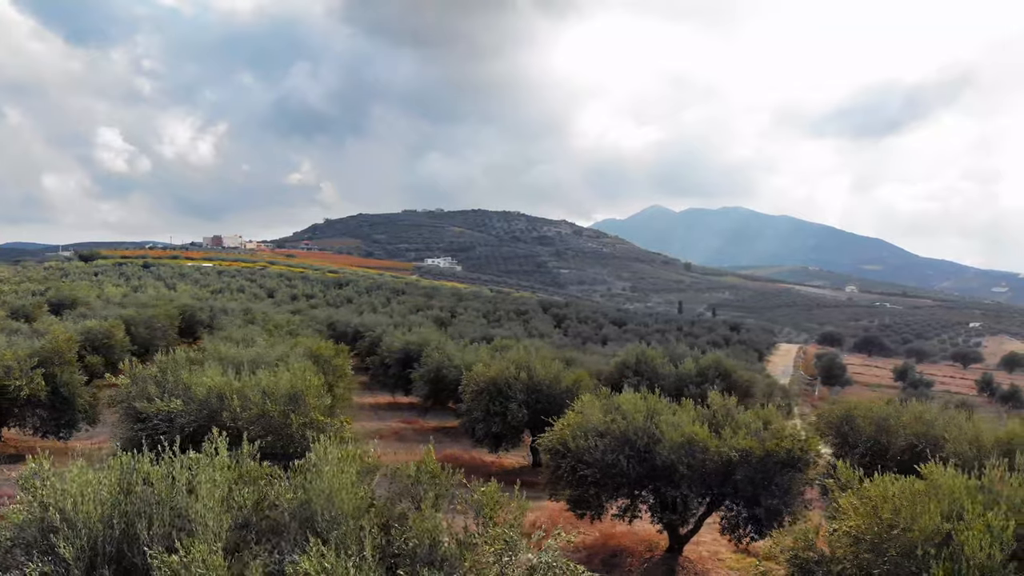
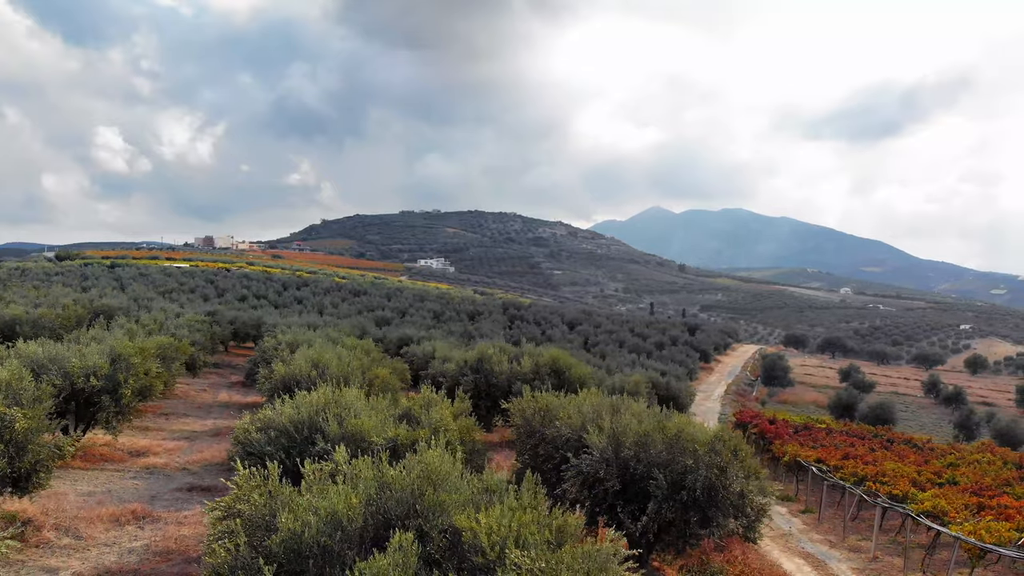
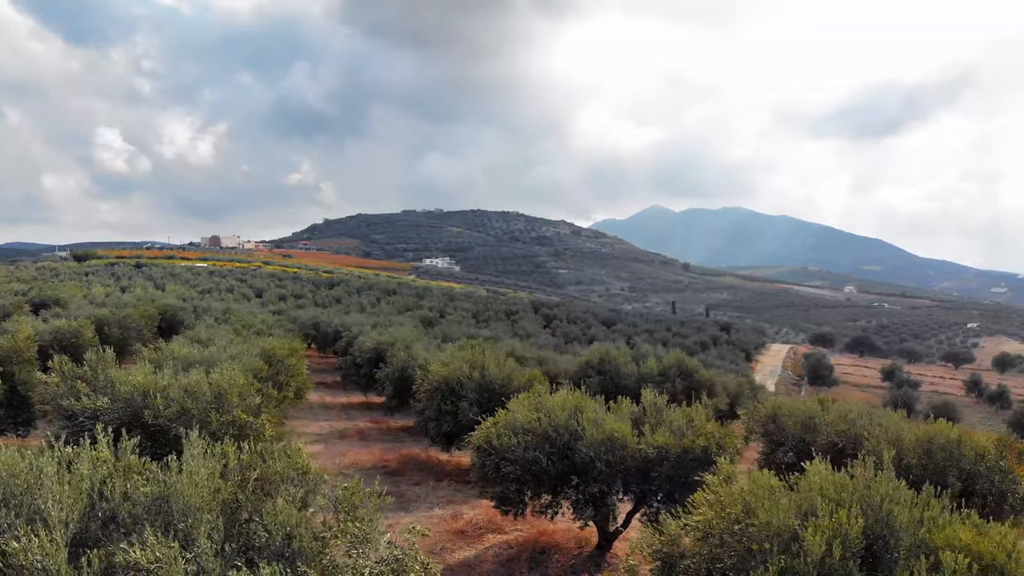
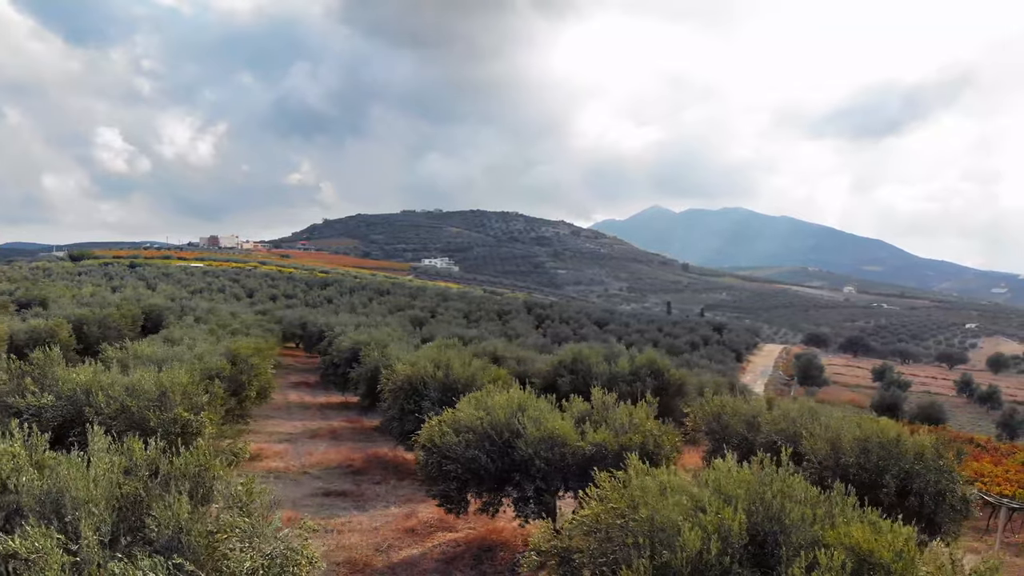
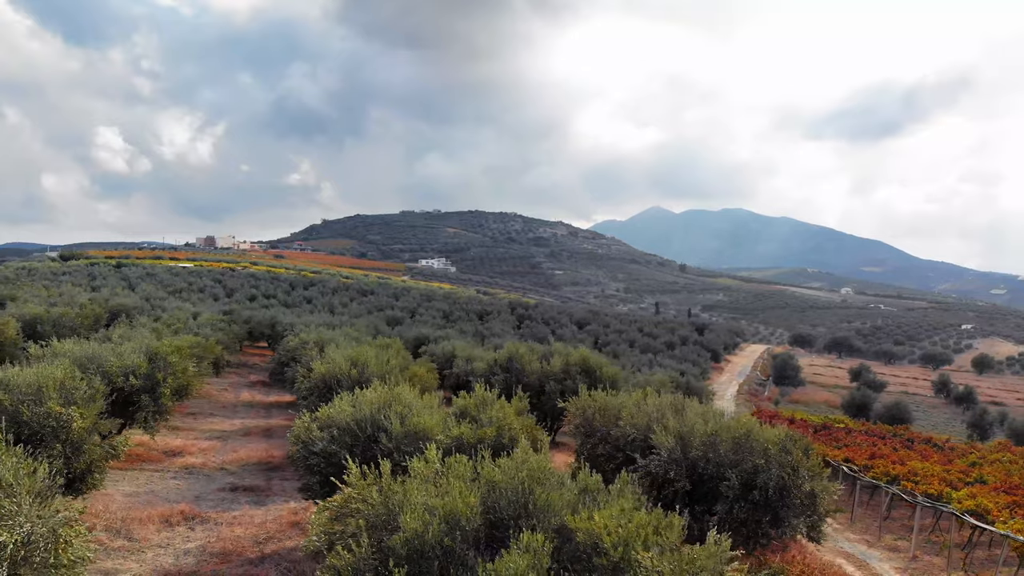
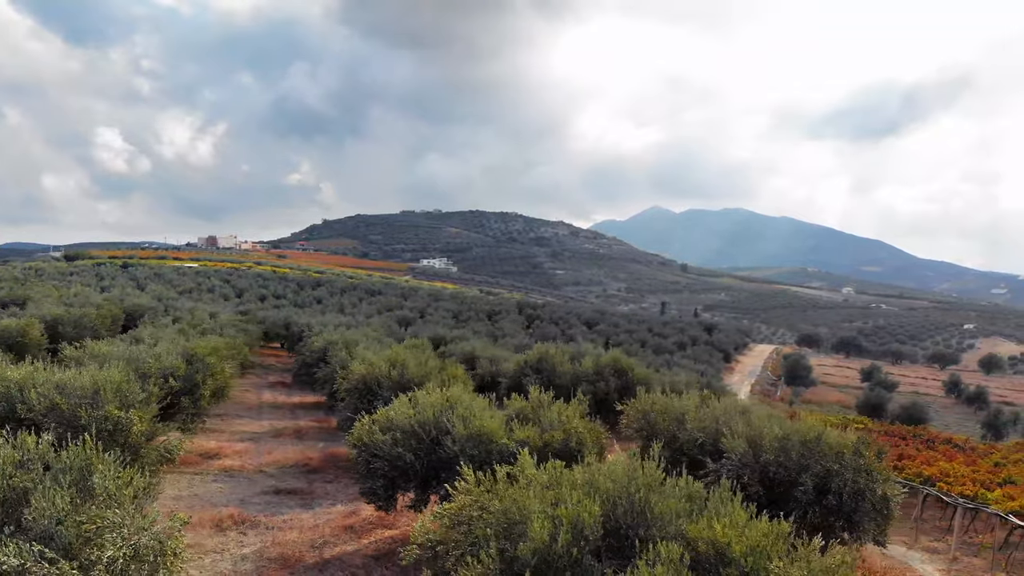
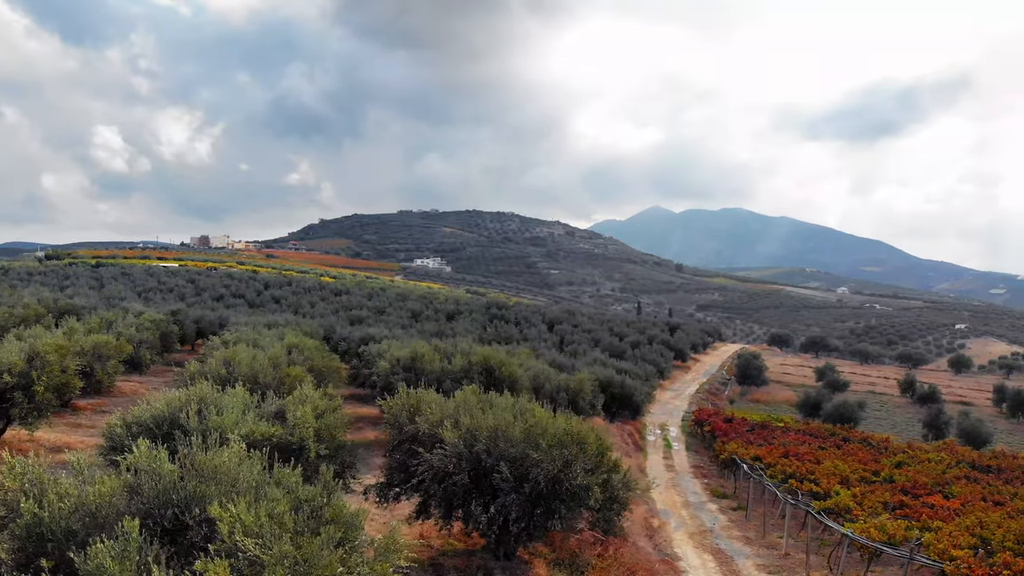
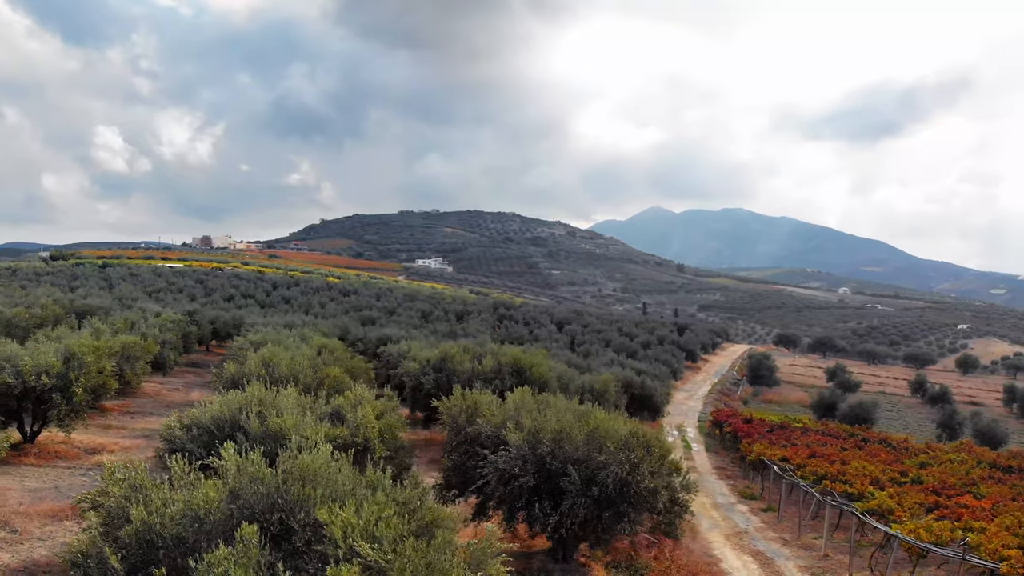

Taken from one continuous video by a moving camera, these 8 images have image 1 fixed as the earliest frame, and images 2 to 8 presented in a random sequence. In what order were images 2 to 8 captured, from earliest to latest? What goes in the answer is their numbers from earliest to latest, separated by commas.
3, 4, 6, 5, 2, 8, 7
